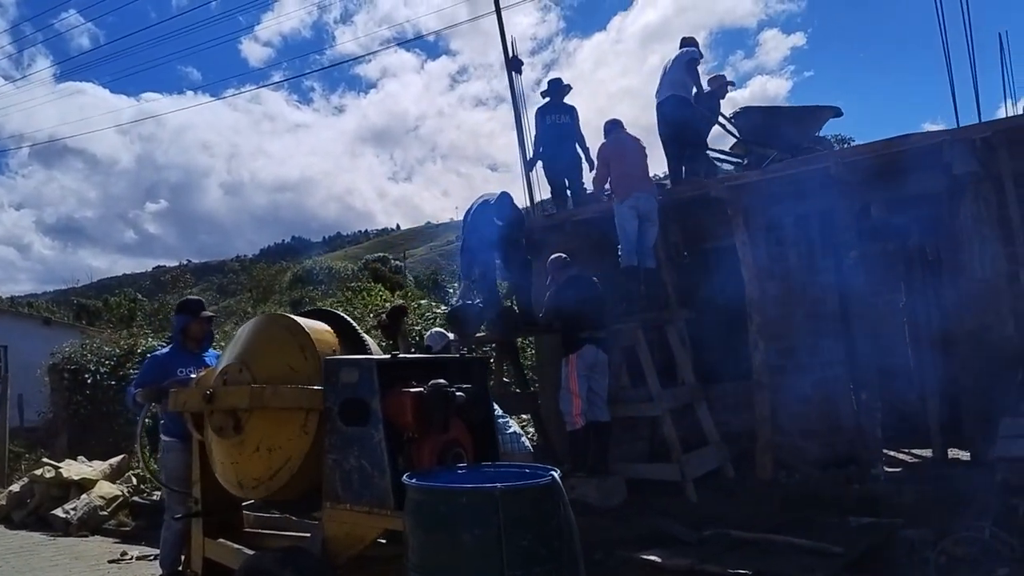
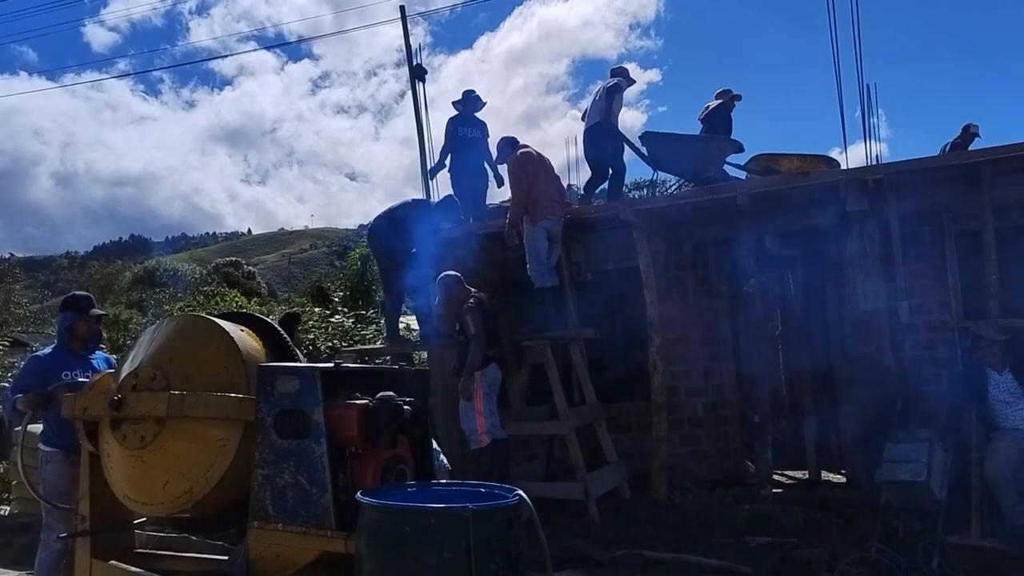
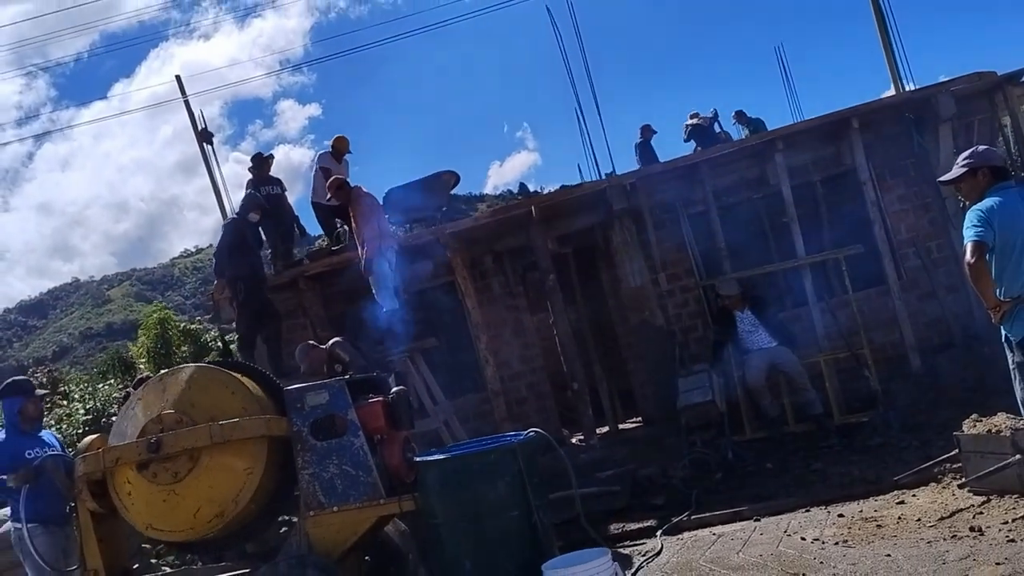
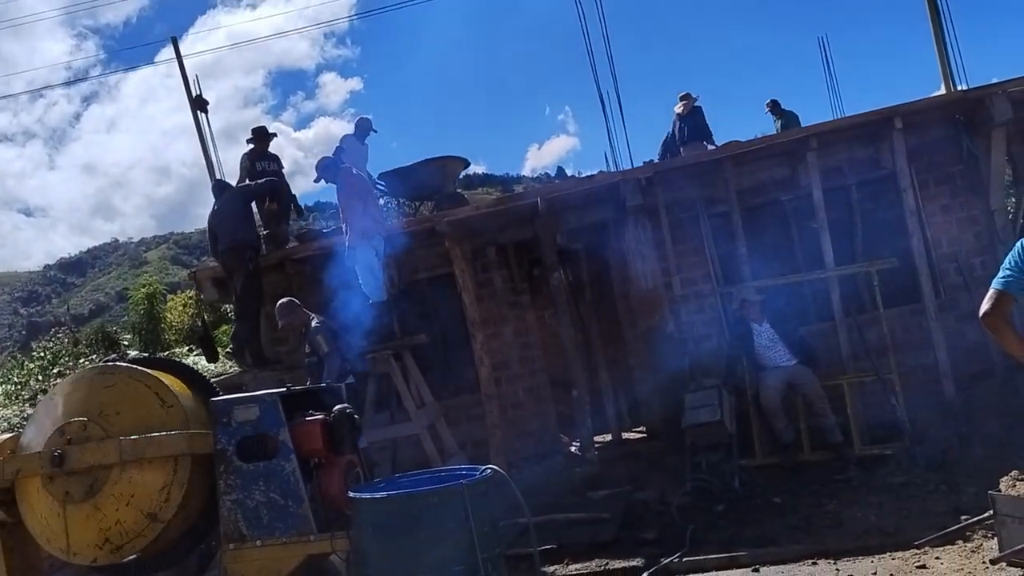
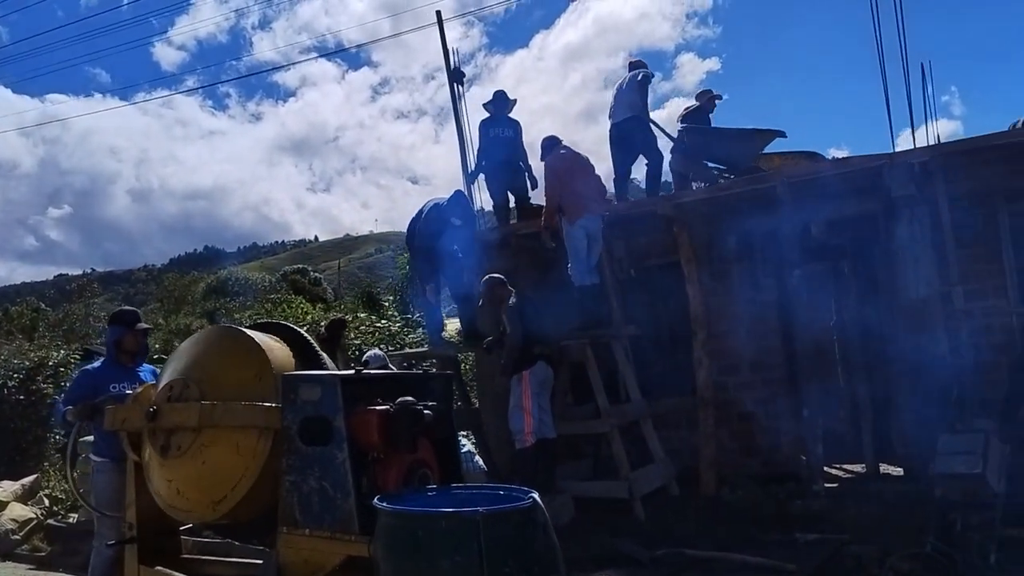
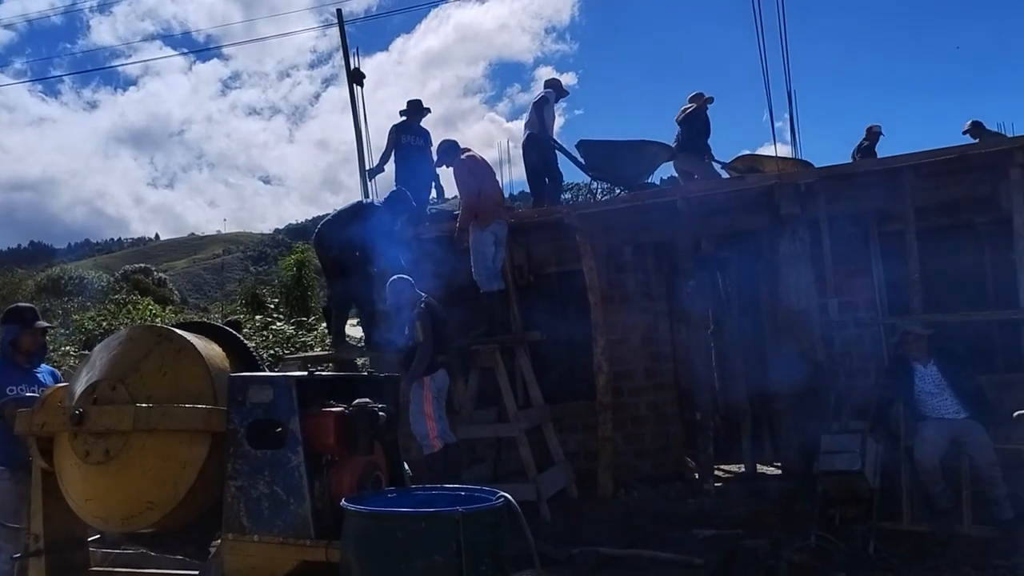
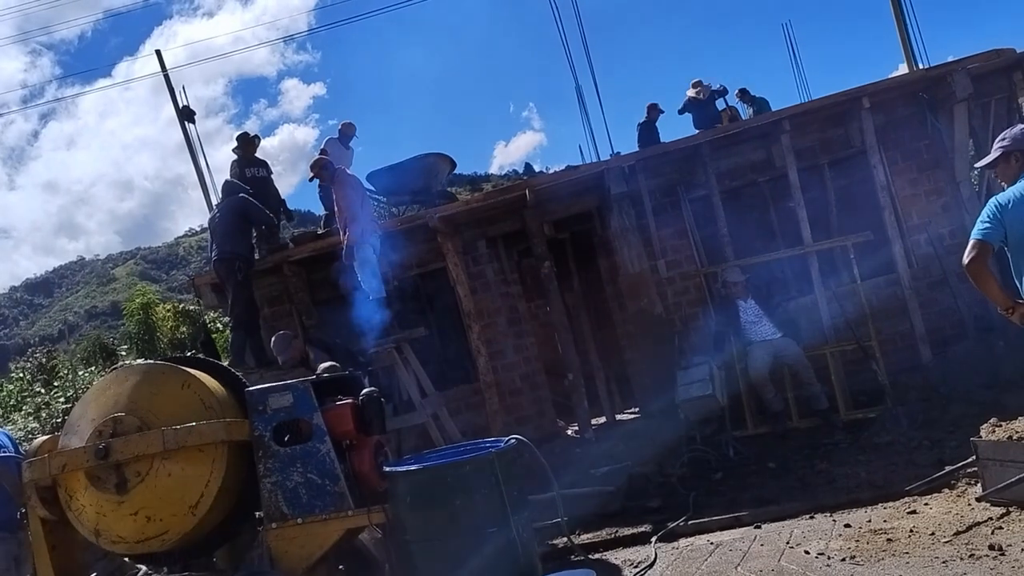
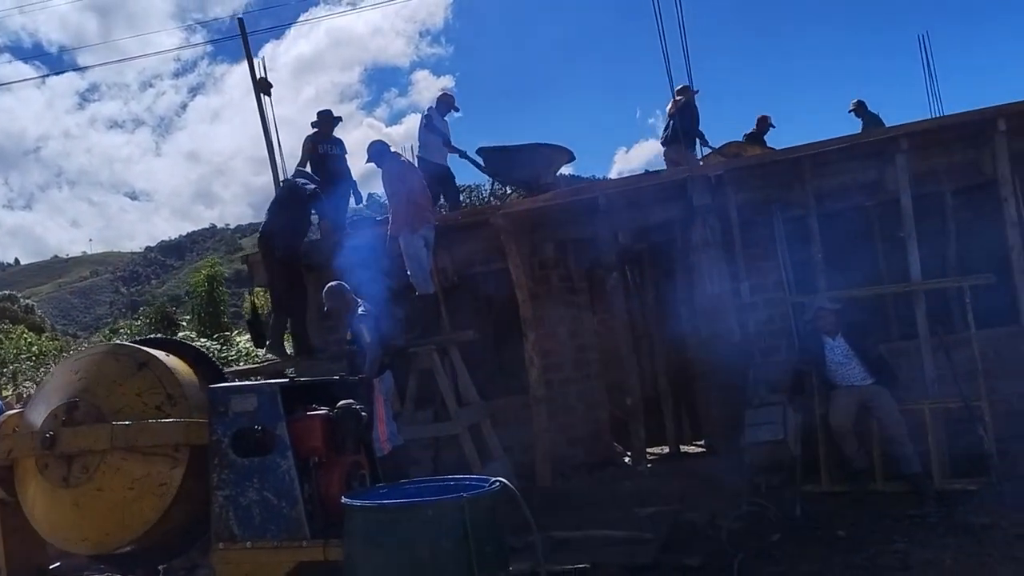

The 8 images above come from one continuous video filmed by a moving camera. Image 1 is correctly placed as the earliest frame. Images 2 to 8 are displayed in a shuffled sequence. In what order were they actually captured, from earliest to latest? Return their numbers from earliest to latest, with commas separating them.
5, 2, 6, 8, 4, 7, 3
